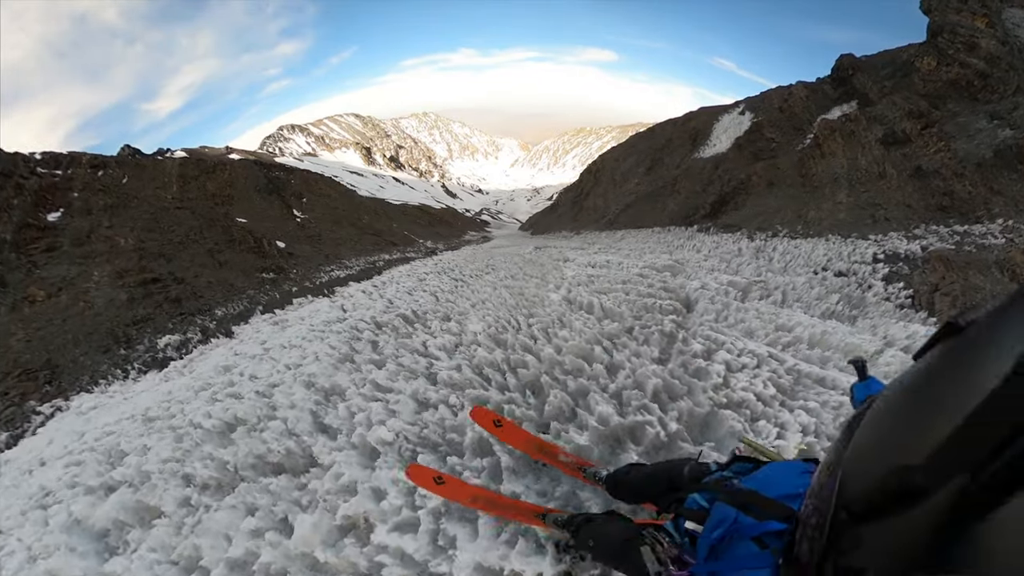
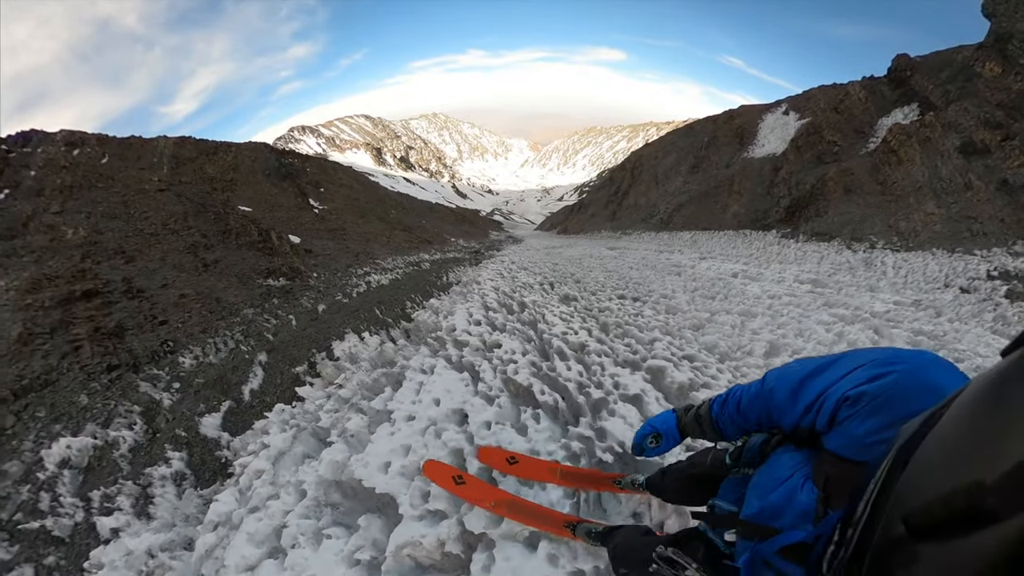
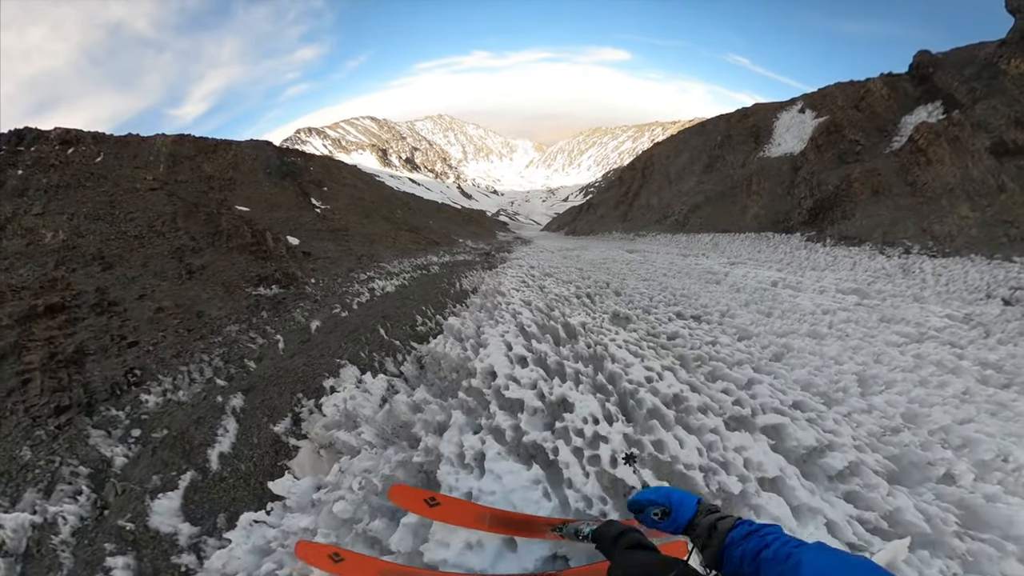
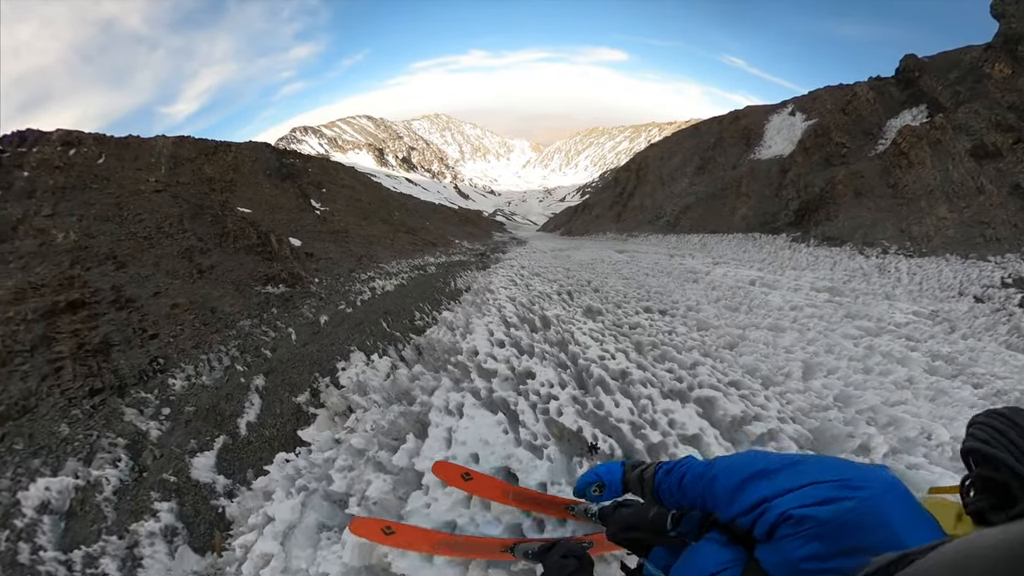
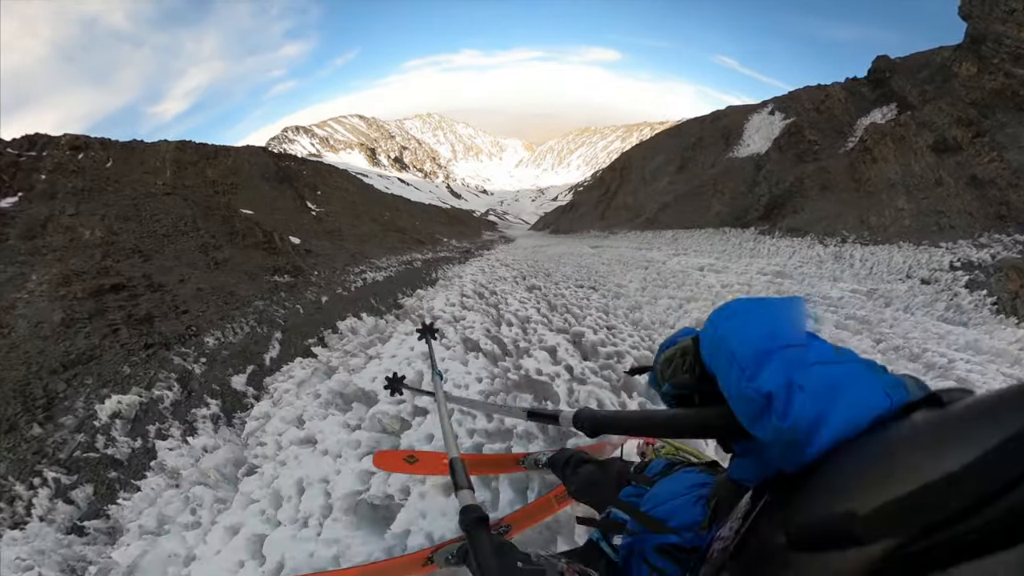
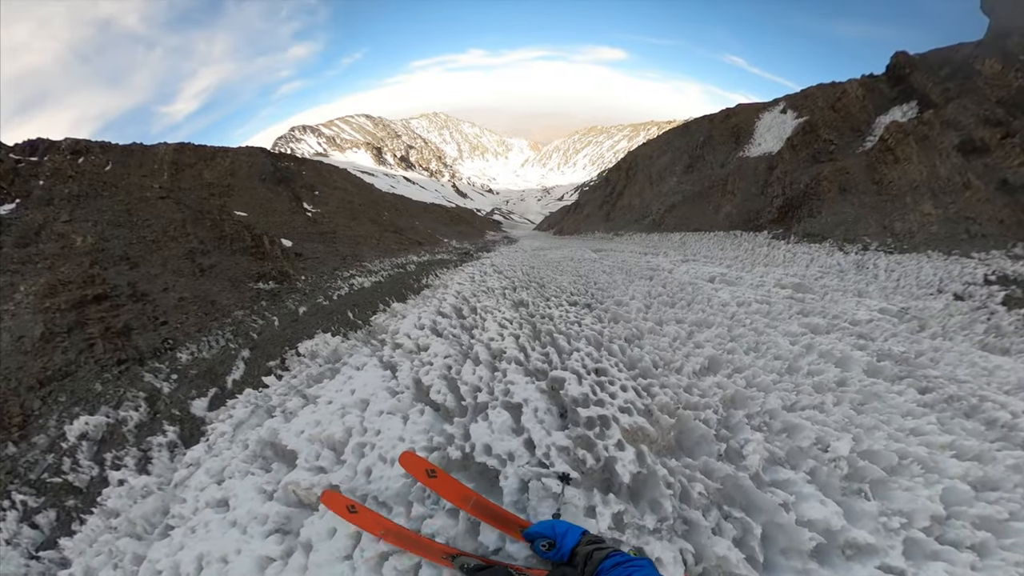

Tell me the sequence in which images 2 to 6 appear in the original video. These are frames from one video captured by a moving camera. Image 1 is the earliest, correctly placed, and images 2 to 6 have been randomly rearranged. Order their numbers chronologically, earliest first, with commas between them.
5, 6, 2, 4, 3
